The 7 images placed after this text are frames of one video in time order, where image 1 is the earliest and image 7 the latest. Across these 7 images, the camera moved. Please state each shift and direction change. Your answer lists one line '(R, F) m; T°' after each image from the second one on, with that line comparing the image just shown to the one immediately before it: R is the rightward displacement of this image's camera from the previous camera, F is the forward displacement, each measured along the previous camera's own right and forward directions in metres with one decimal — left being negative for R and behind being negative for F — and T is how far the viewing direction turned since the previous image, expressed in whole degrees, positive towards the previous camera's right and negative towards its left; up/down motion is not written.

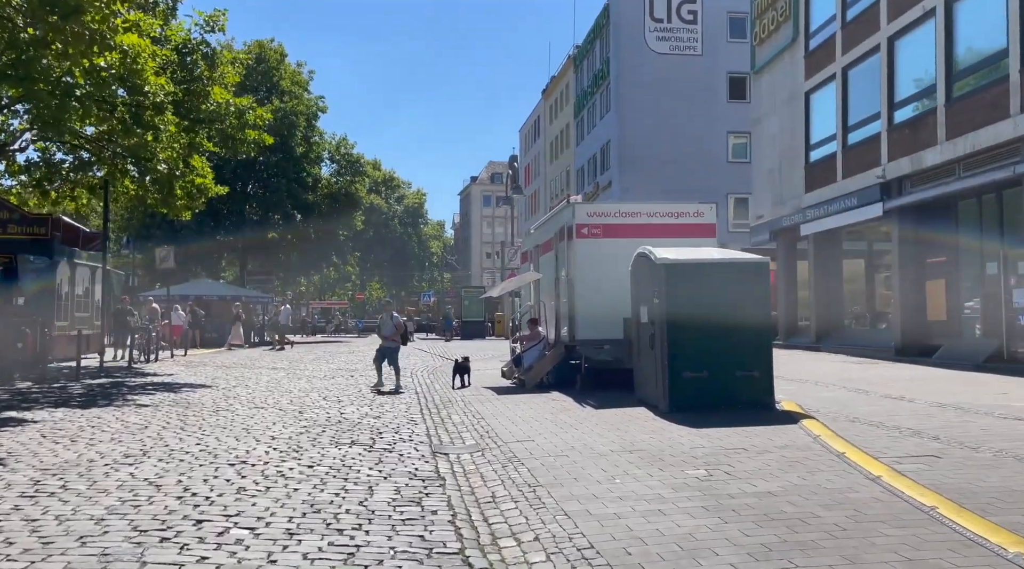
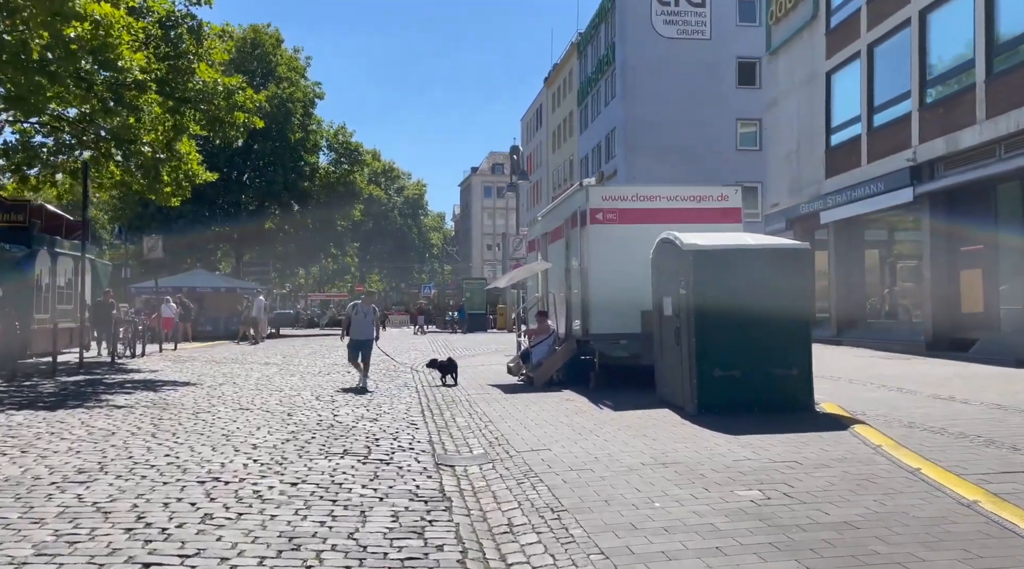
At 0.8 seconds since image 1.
(-0.1, +1.2) m; 0°
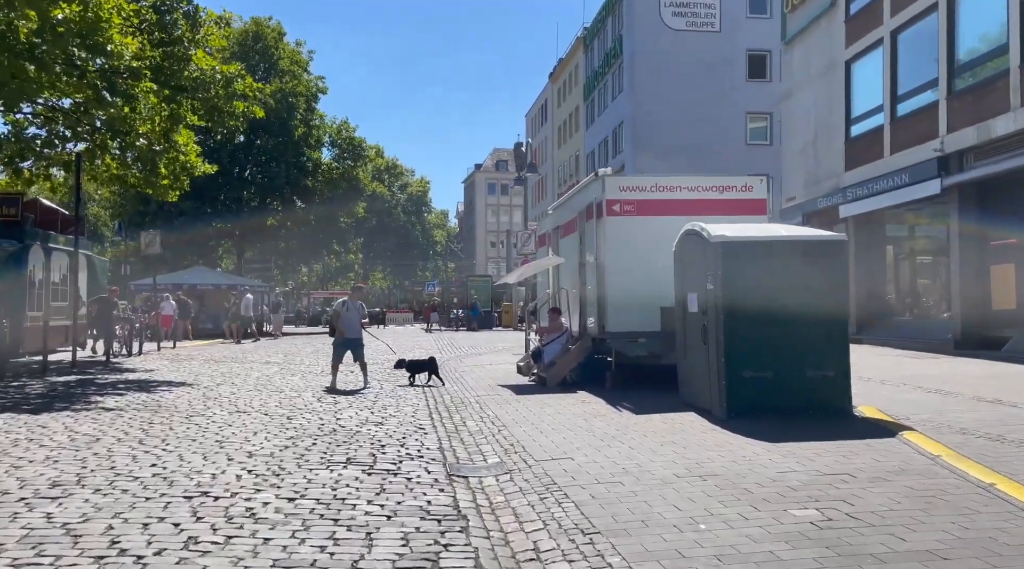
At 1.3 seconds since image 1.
(-0.1, +0.7) m; 0°
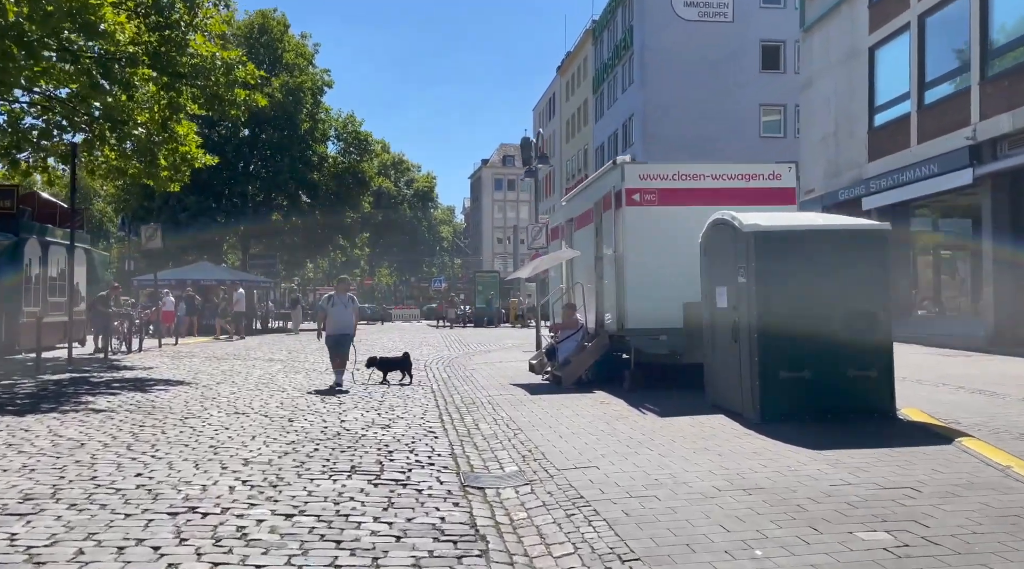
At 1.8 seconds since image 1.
(-0.1, +0.7) m; 0°
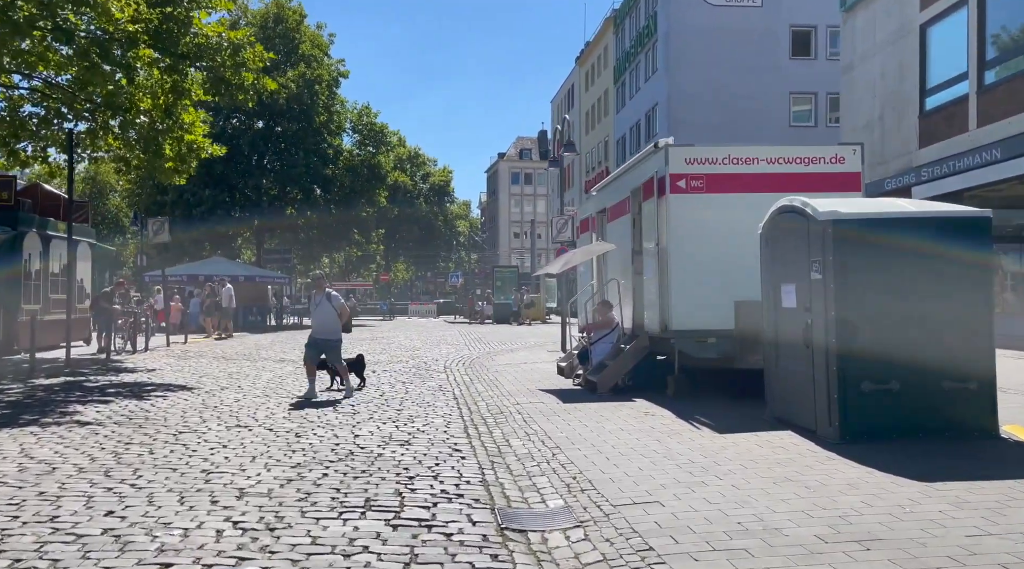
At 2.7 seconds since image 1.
(-0.2, +1.3) m; -1°
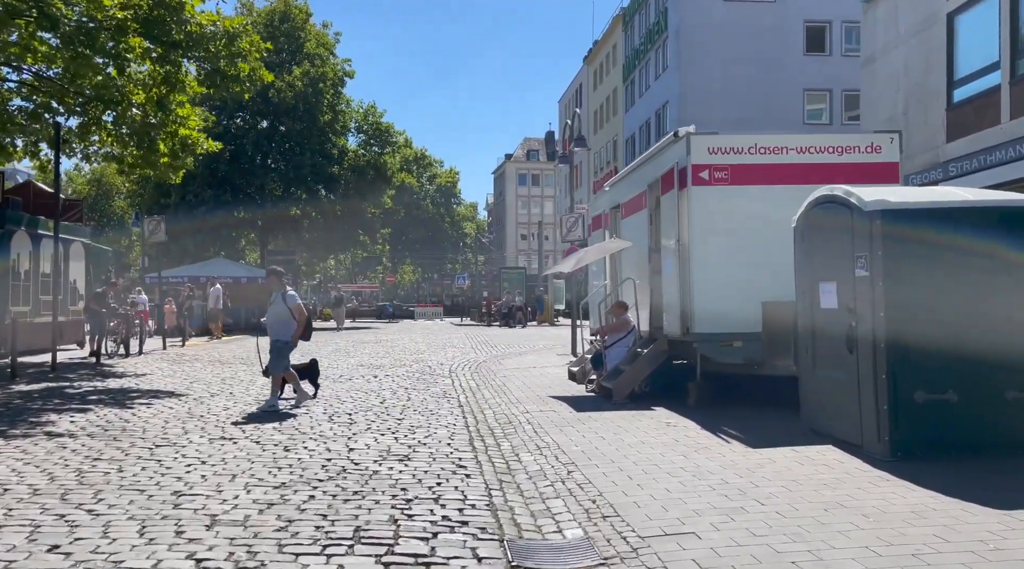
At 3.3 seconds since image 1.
(0.0, +0.9) m; 0°
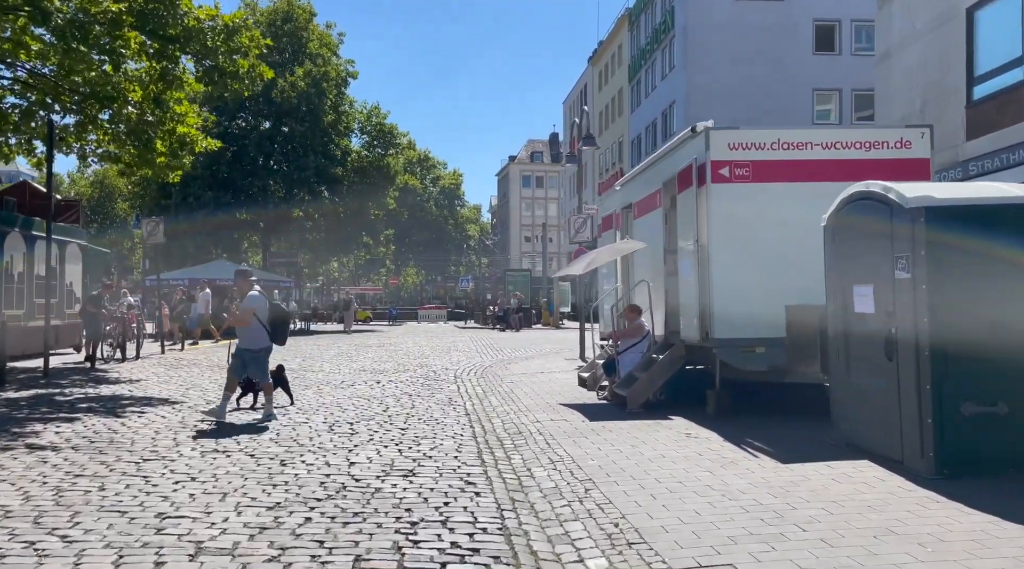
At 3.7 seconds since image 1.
(-0.1, +0.5) m; 0°
